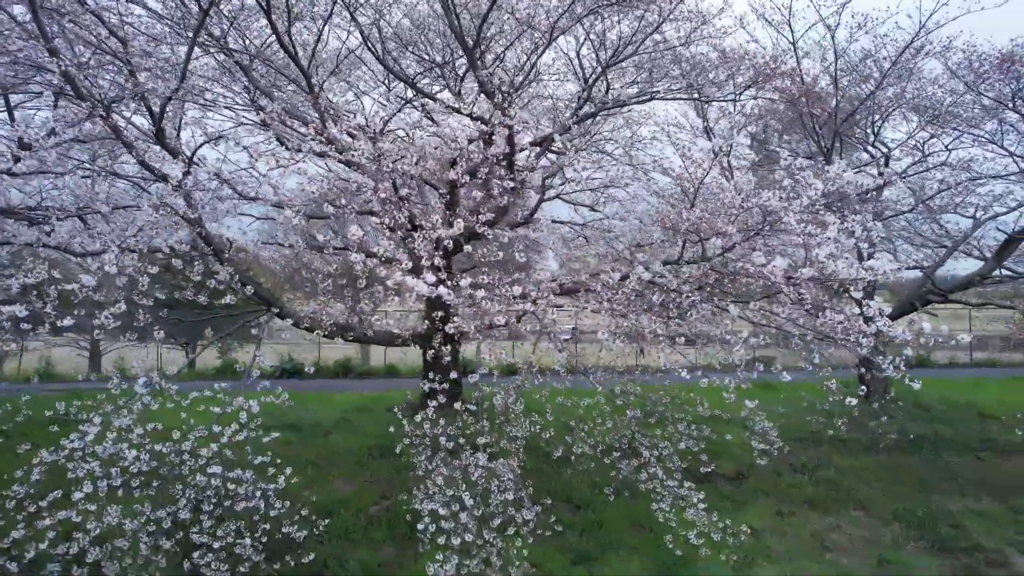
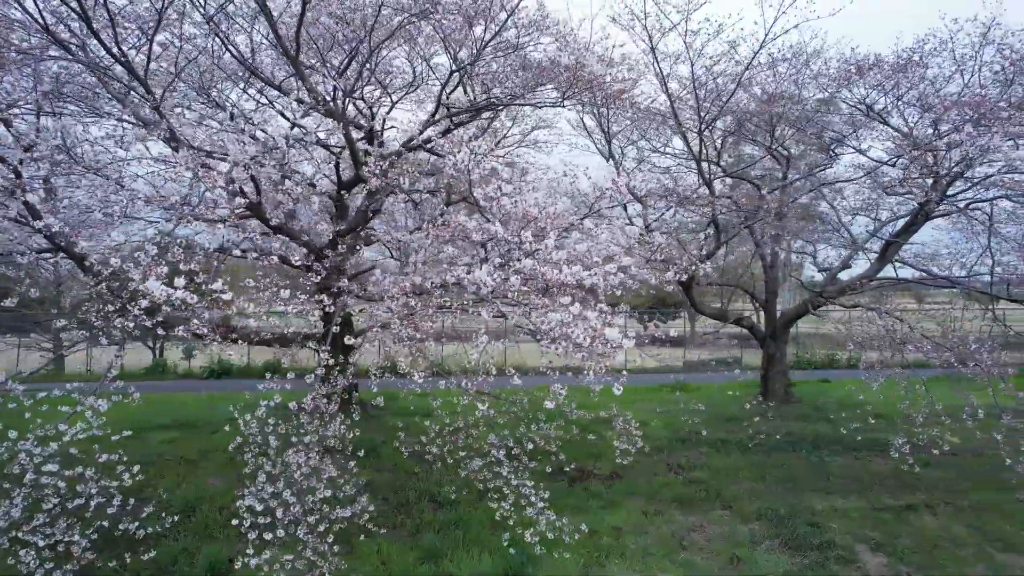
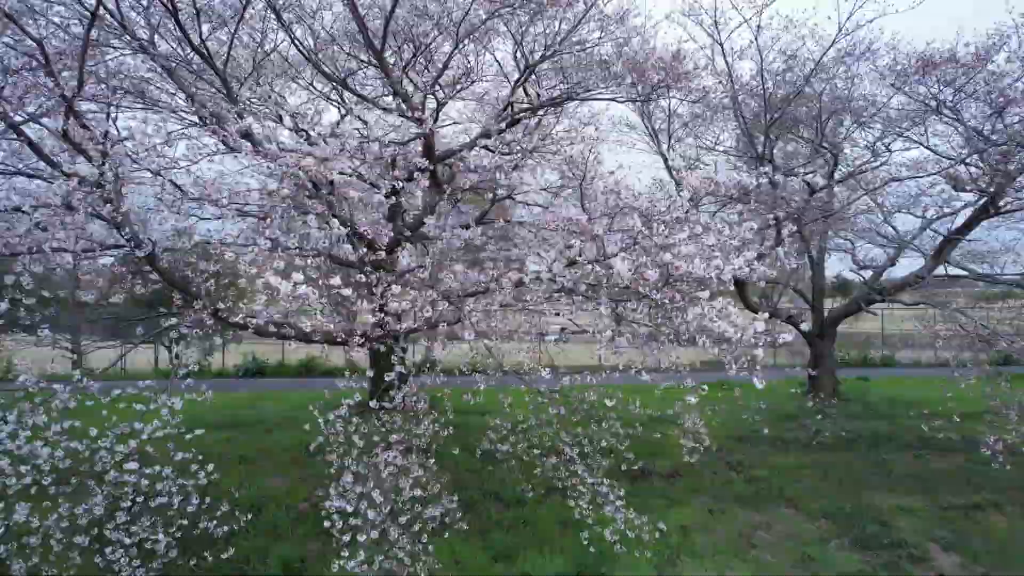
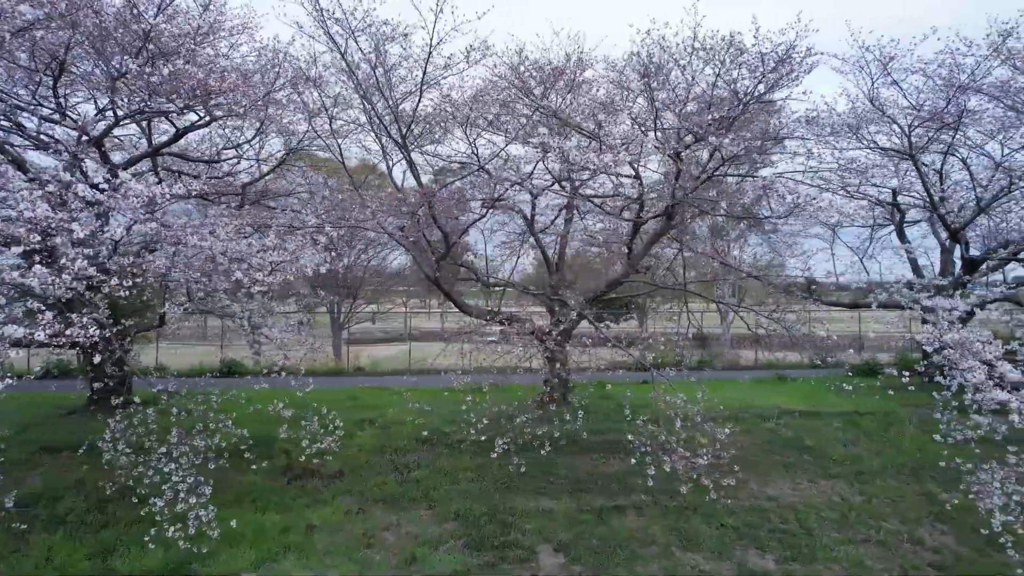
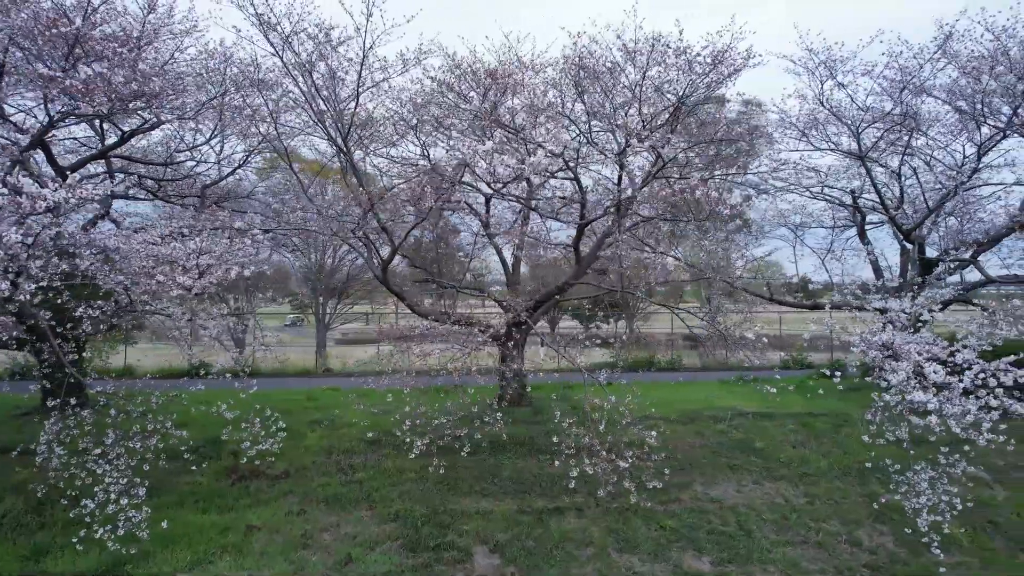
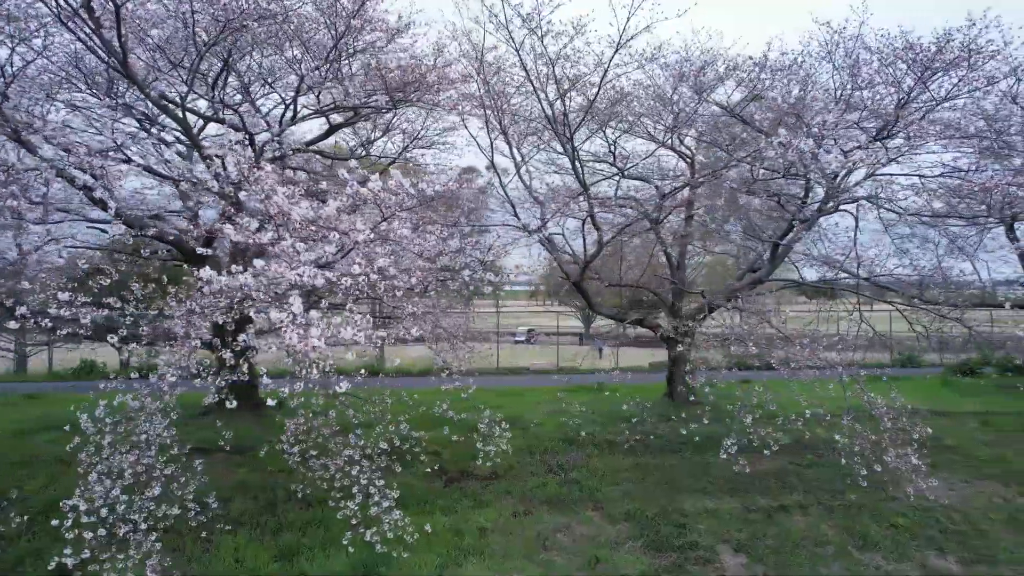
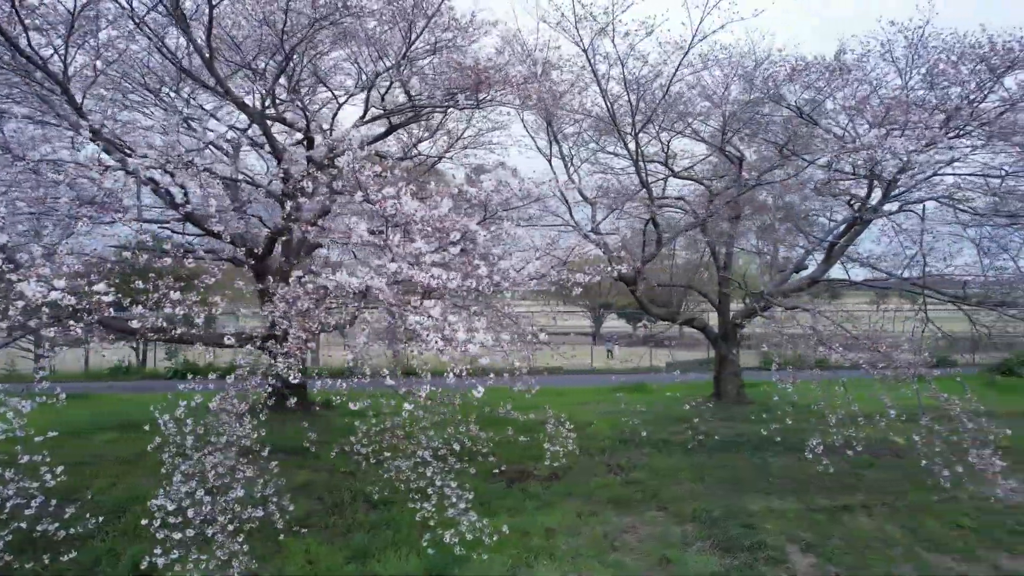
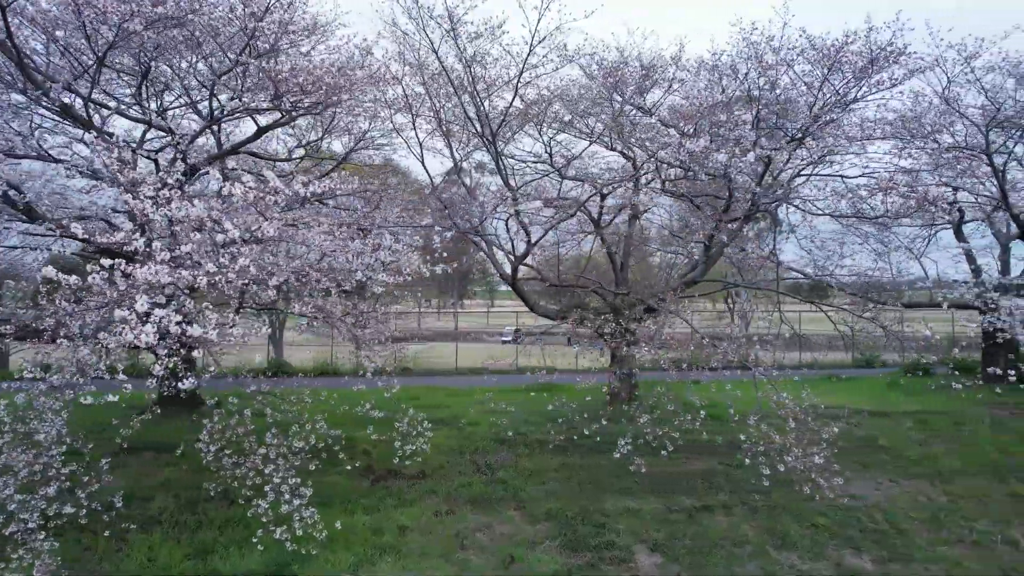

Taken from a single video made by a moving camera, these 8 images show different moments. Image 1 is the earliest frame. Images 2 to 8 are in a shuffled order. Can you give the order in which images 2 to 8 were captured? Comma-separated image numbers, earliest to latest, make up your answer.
3, 2, 7, 6, 8, 4, 5
